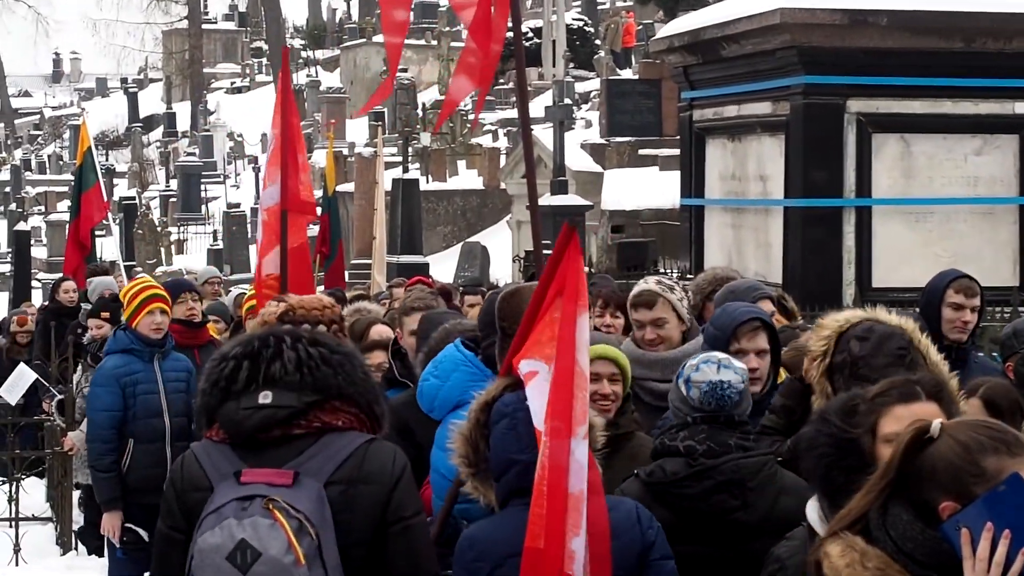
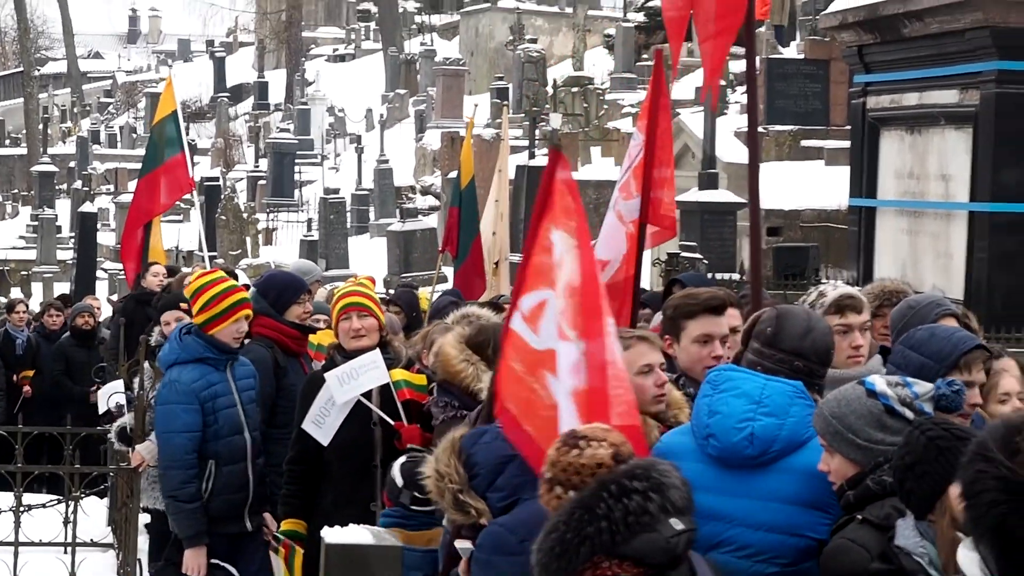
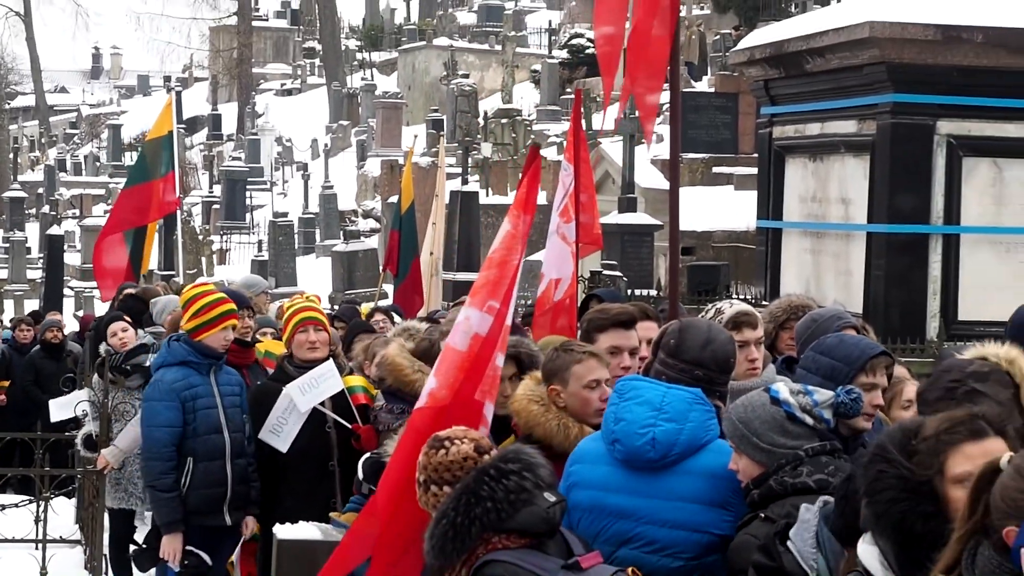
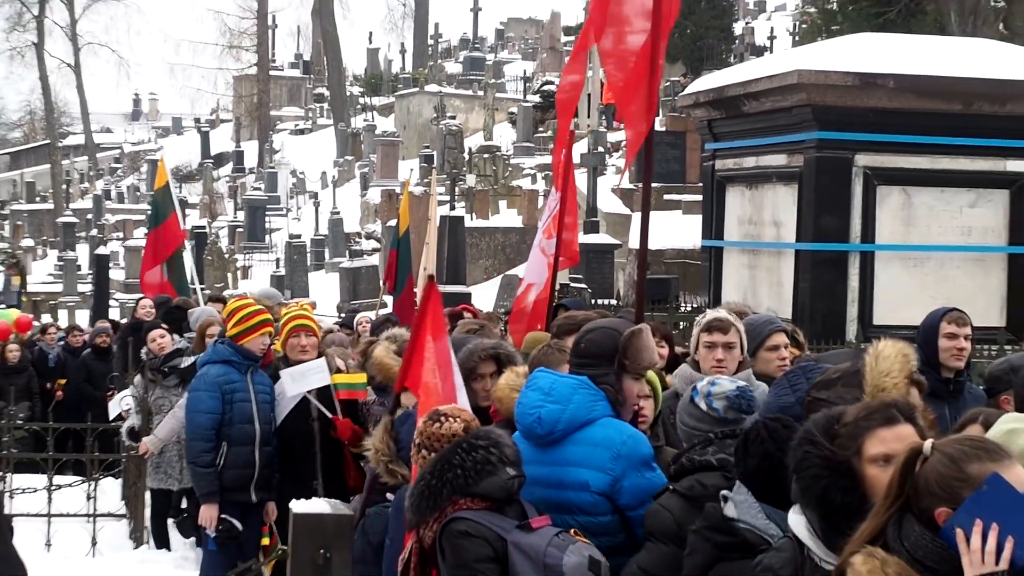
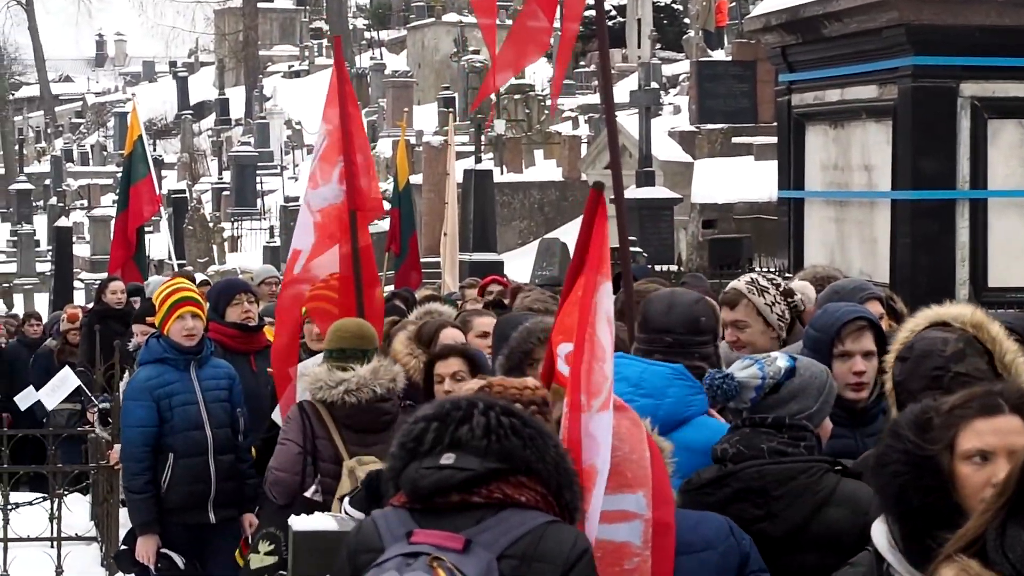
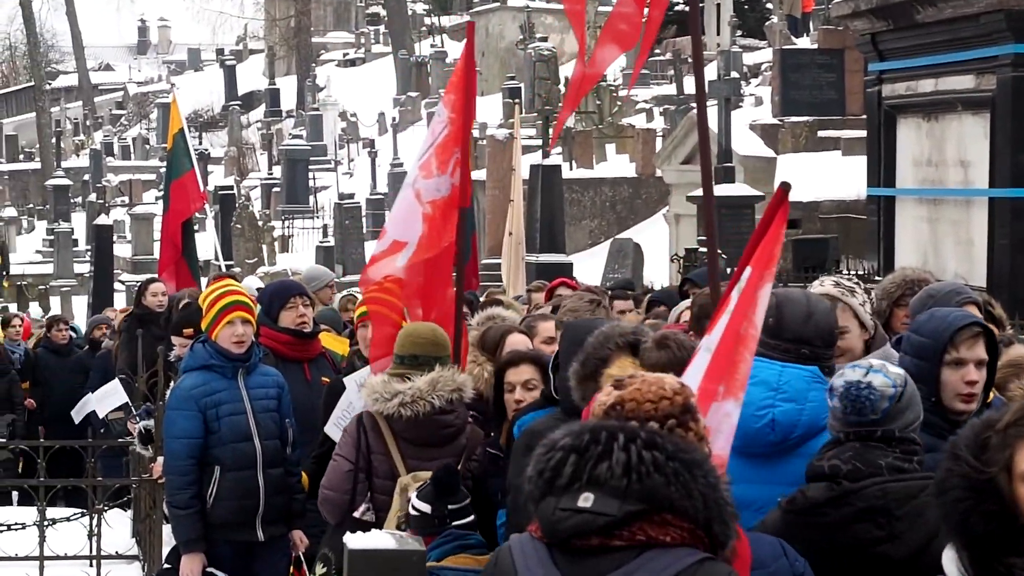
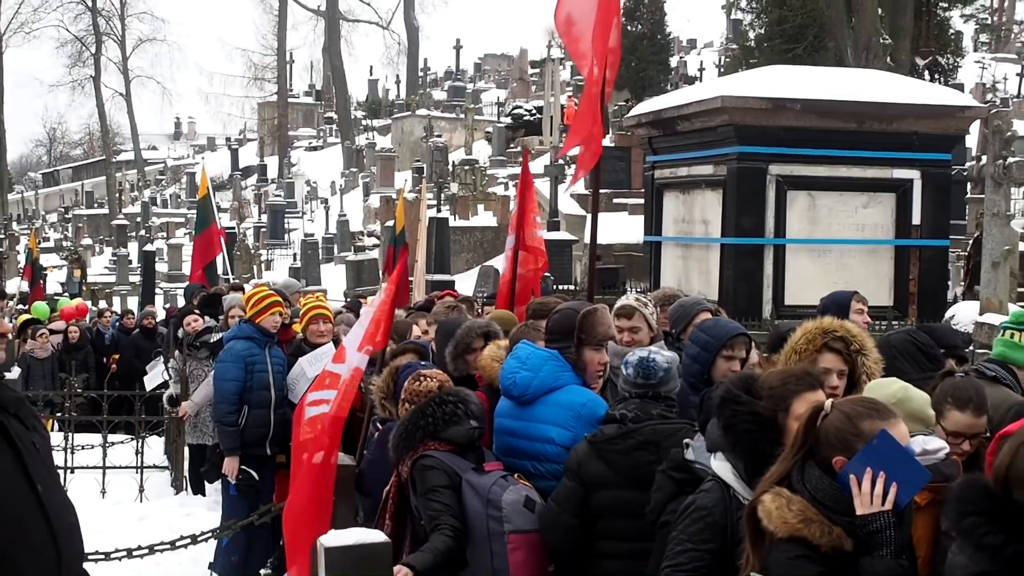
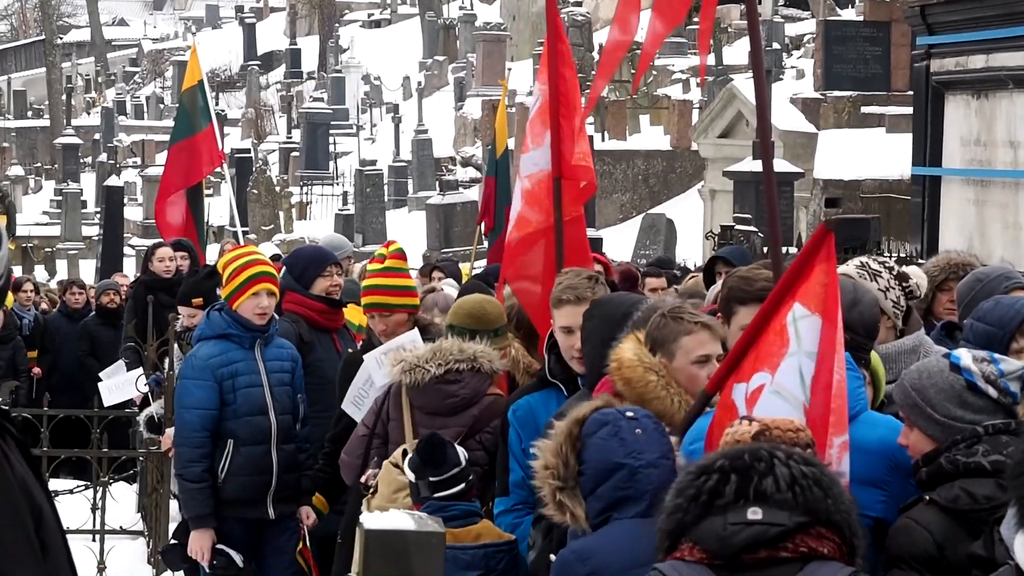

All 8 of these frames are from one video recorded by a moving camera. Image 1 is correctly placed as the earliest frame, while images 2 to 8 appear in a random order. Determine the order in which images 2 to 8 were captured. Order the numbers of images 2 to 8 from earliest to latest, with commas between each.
5, 6, 8, 2, 3, 4, 7
